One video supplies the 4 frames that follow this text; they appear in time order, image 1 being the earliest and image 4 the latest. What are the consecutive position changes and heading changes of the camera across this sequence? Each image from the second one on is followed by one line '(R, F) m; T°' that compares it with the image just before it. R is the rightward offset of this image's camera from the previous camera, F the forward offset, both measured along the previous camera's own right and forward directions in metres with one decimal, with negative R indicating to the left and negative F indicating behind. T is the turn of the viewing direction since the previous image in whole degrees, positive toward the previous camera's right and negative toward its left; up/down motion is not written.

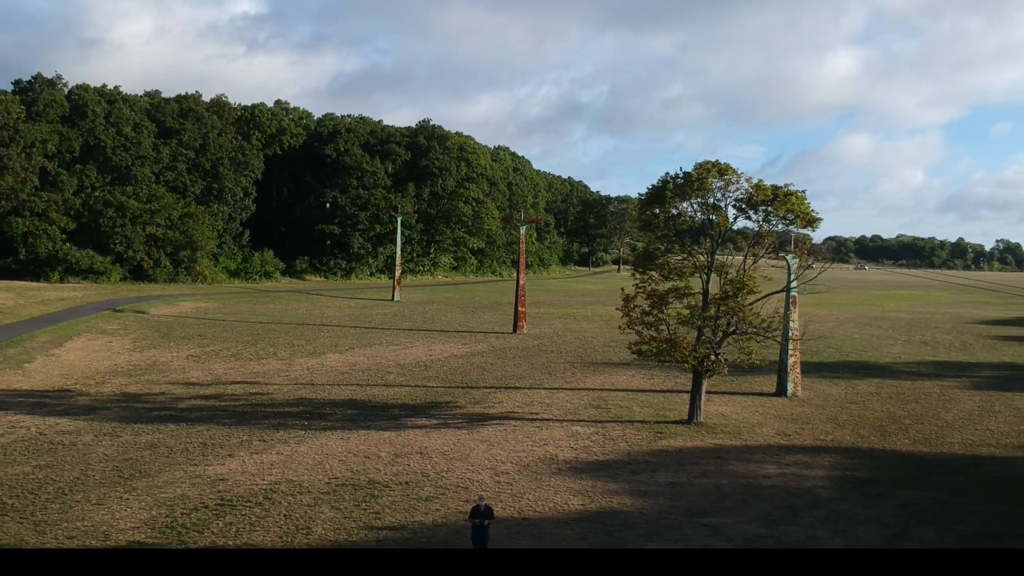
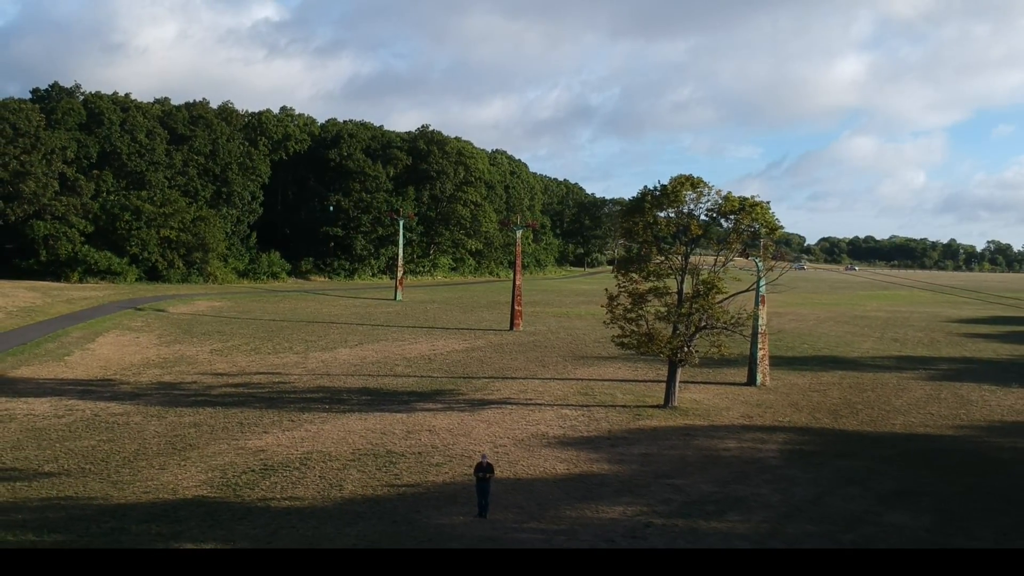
(0.0, -1.7) m; 0°
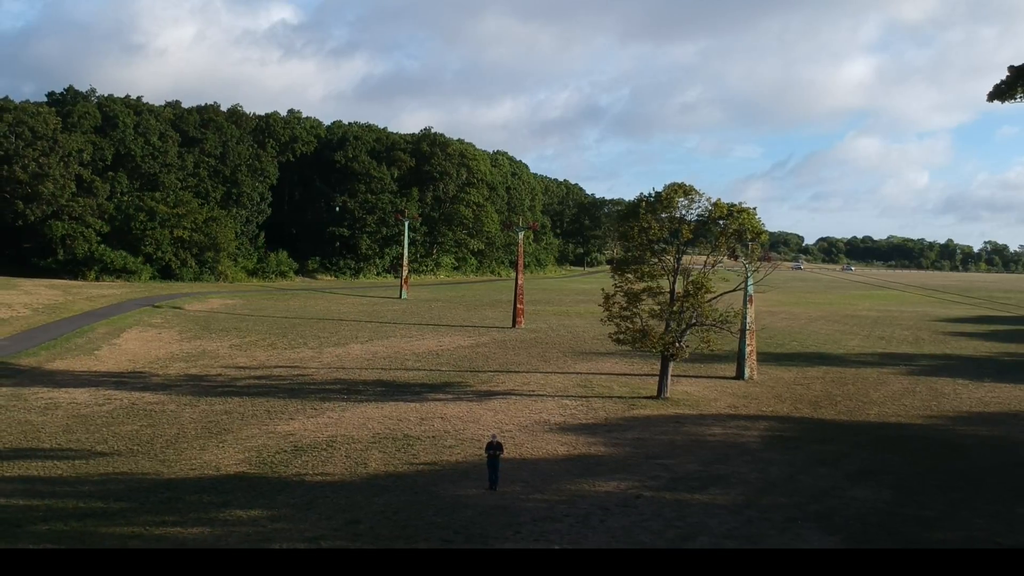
(-0.1, -1.1) m; 0°
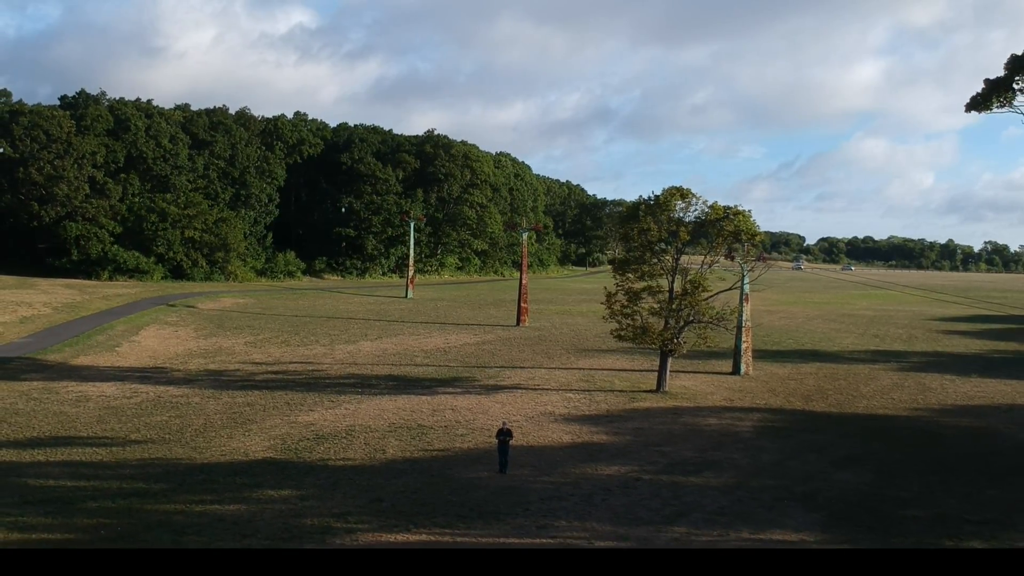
(-0.1, -0.8) m; 0°
